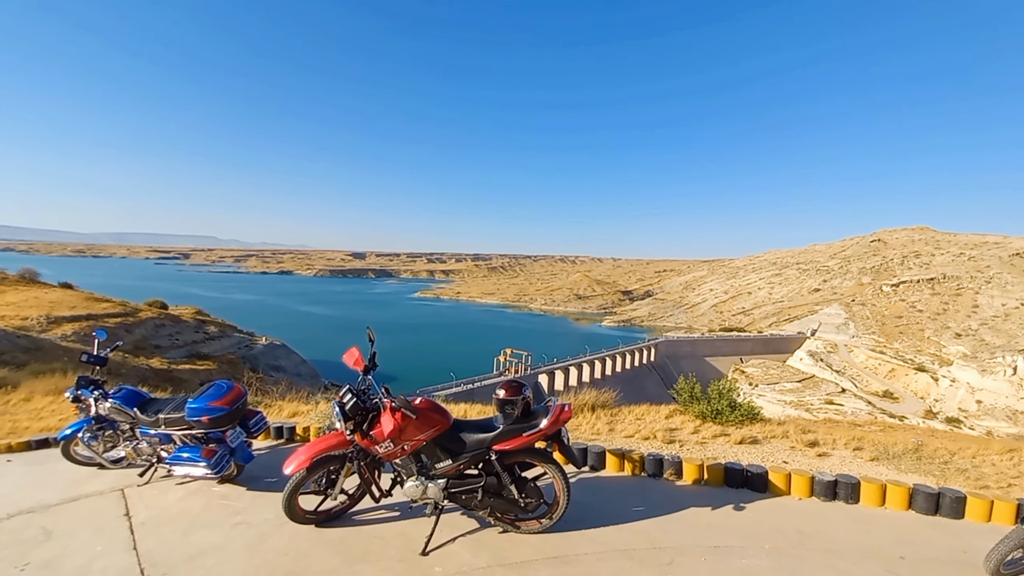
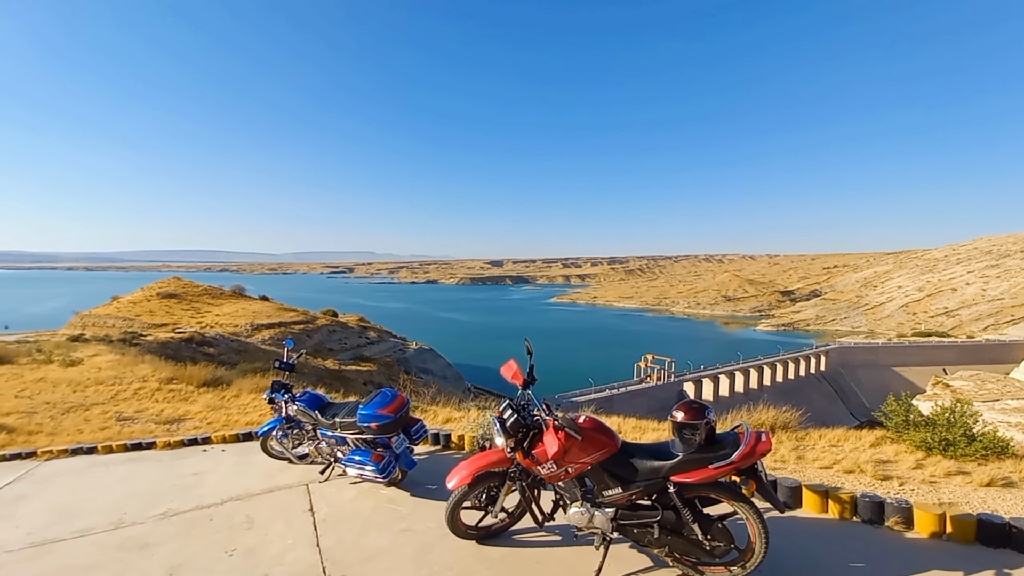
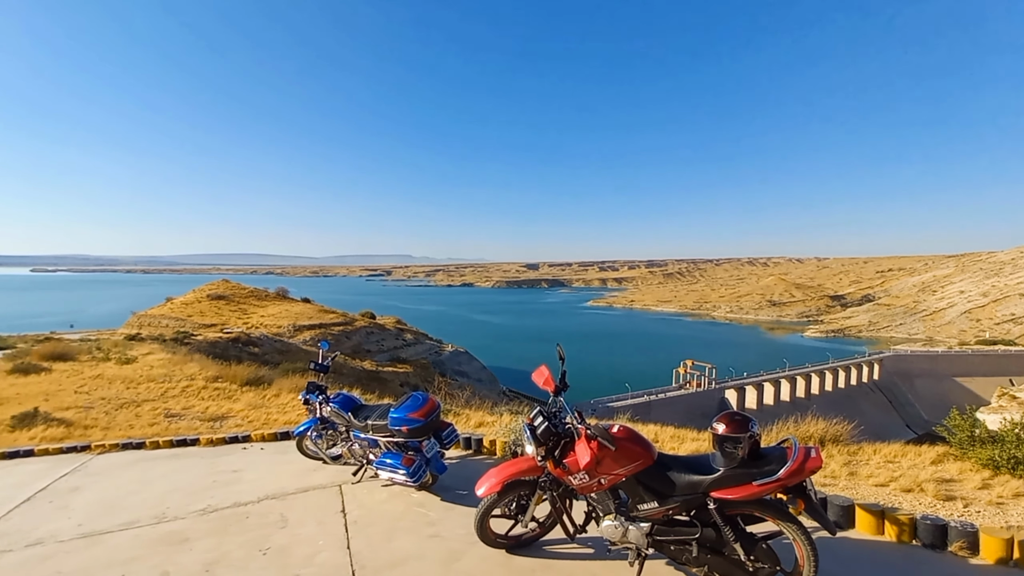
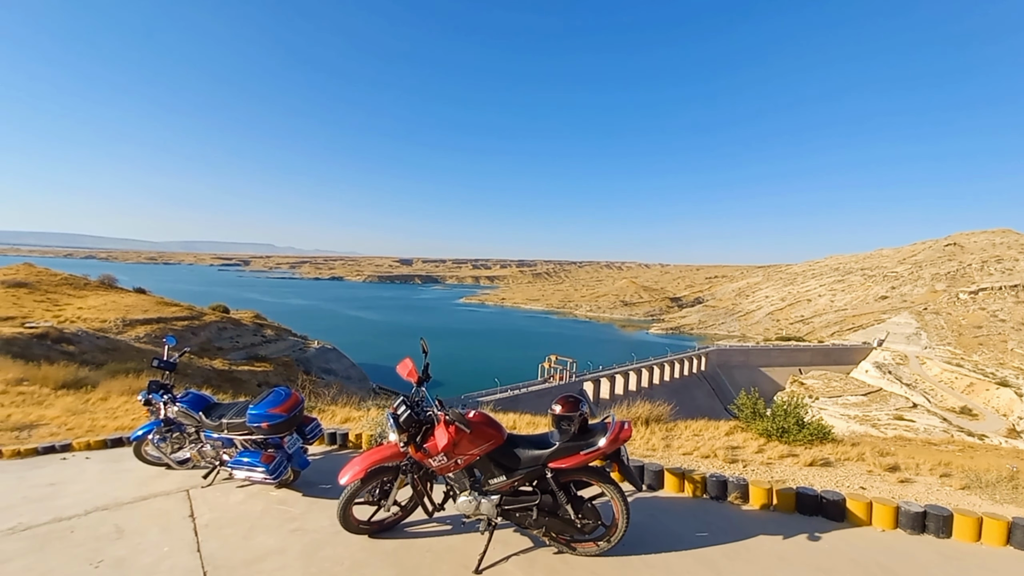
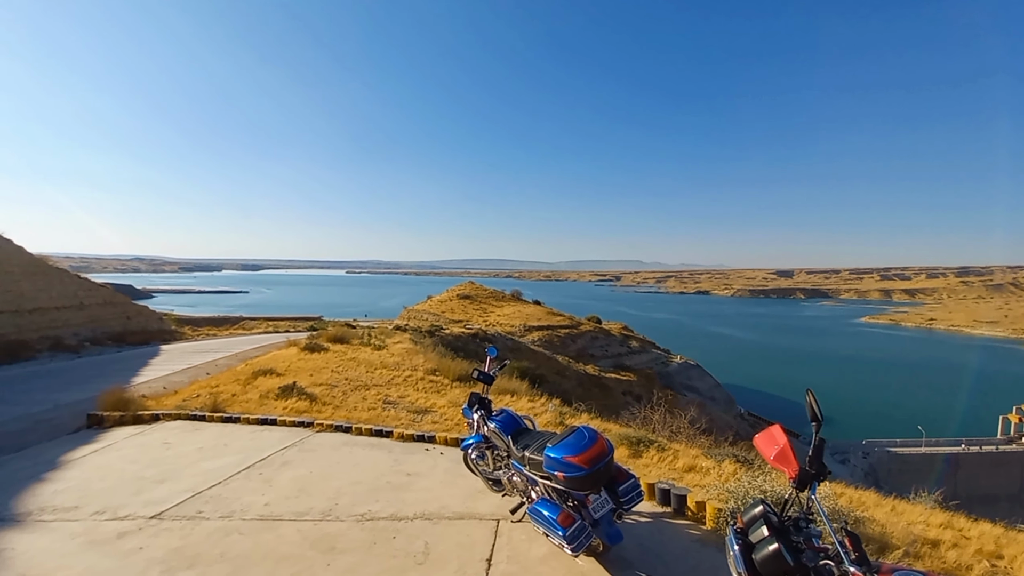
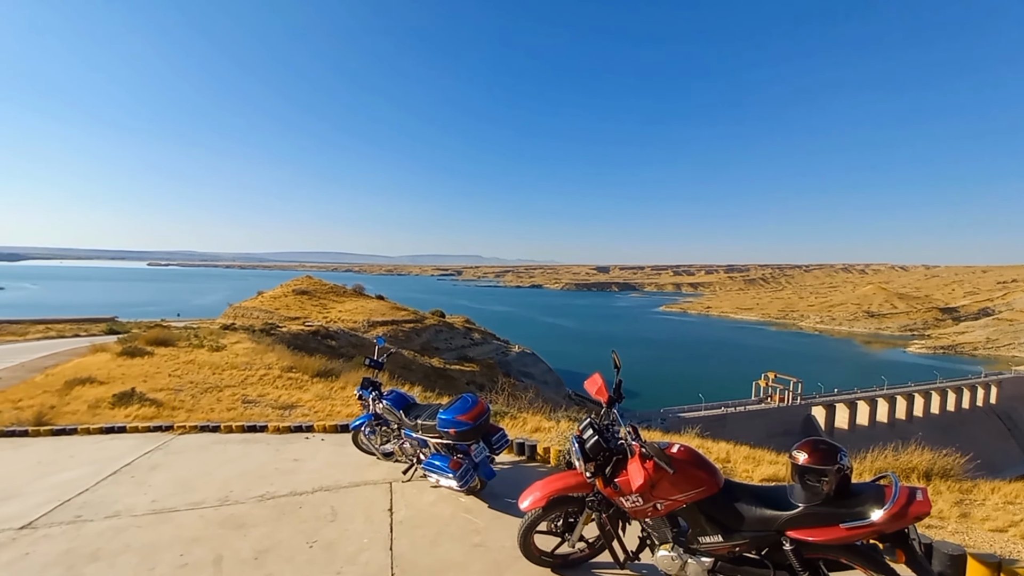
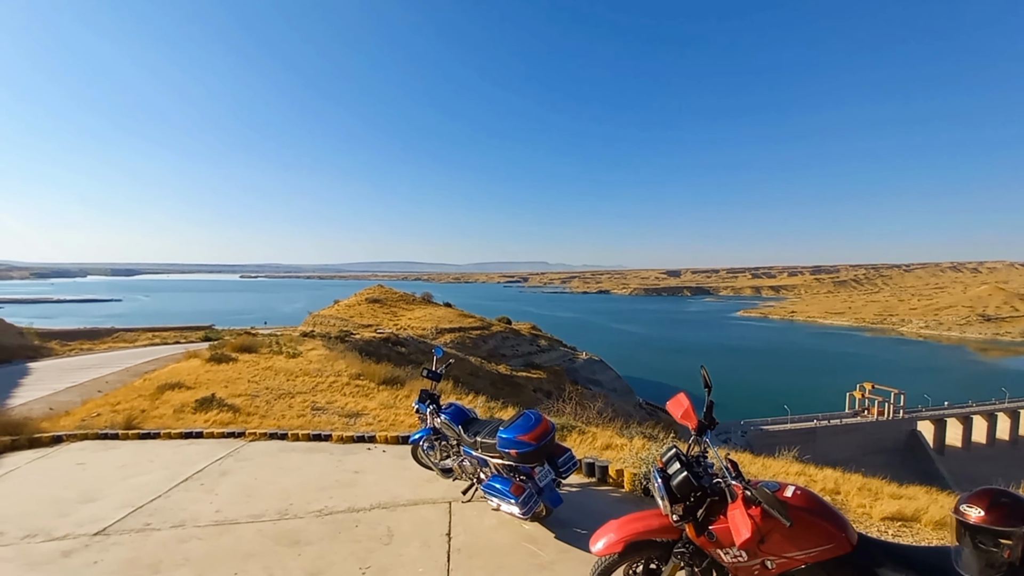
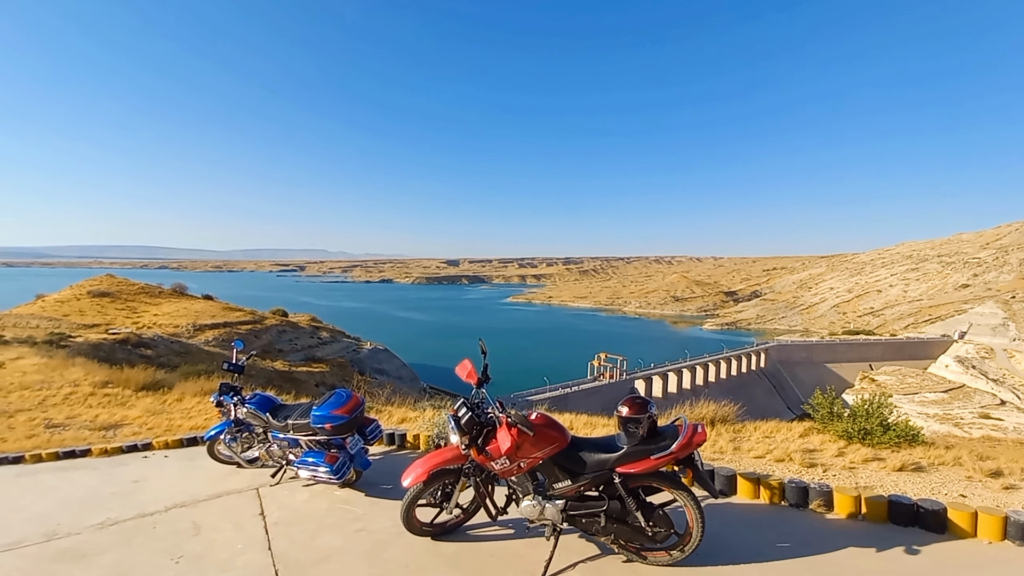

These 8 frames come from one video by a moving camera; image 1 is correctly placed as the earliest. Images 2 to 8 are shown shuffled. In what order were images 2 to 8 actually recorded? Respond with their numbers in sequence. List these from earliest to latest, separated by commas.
4, 8, 2, 3, 6, 7, 5
